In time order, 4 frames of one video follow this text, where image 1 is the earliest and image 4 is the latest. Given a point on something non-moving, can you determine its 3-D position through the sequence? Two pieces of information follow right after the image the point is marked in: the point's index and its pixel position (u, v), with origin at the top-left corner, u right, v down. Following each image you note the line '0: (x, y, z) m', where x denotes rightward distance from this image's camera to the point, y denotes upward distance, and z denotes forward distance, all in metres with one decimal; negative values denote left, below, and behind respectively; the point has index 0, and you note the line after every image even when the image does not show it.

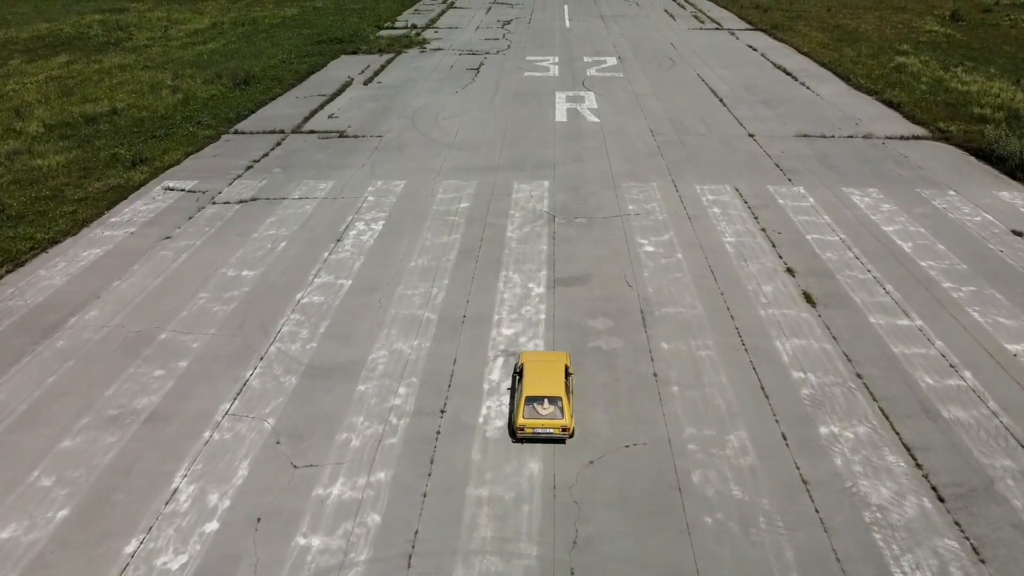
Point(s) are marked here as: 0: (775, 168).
0: (+5.4, +2.5, +15.3) m
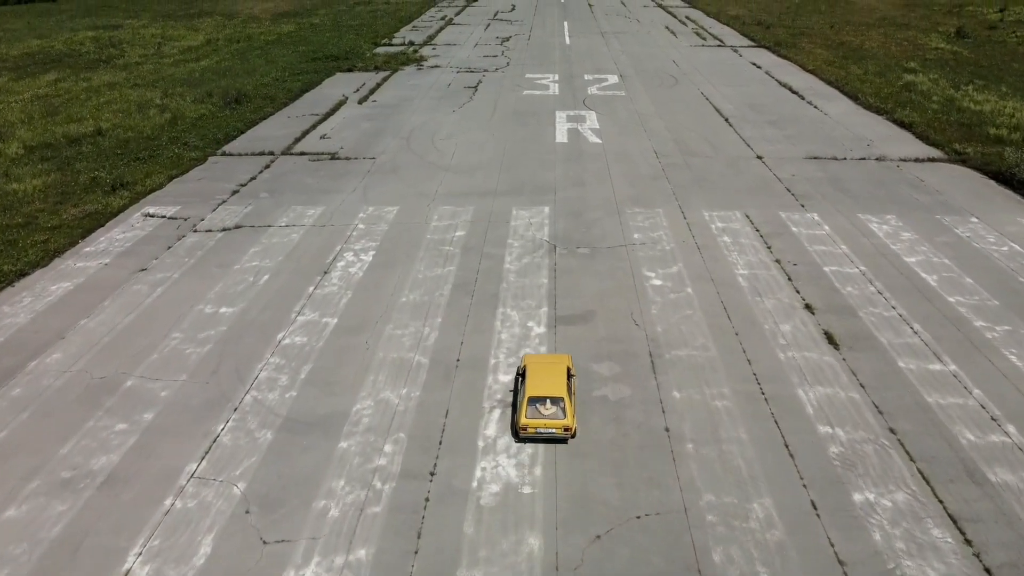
0: (+5.4, +1.9, +14.6) m
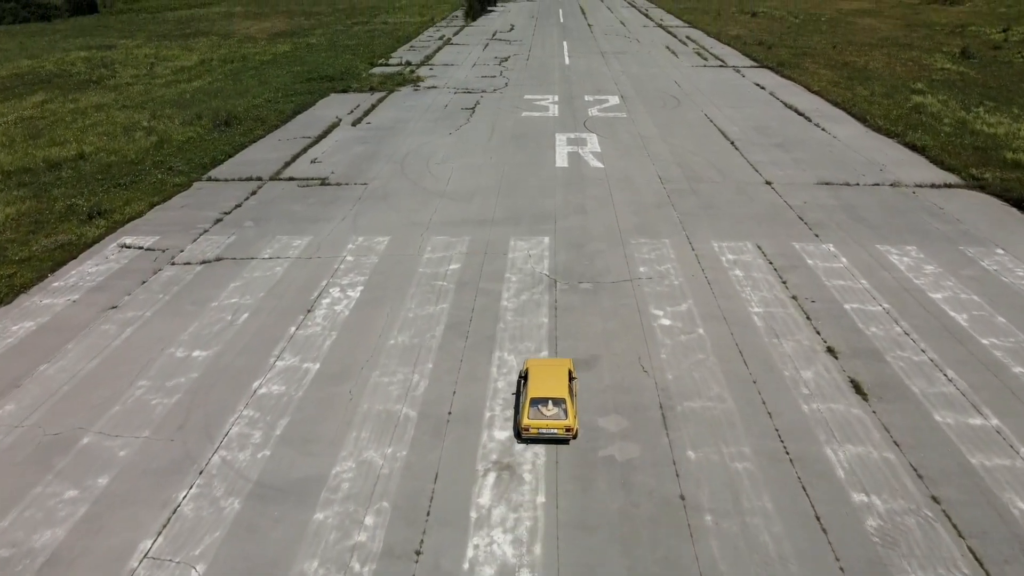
0: (+5.3, +1.2, +13.9) m
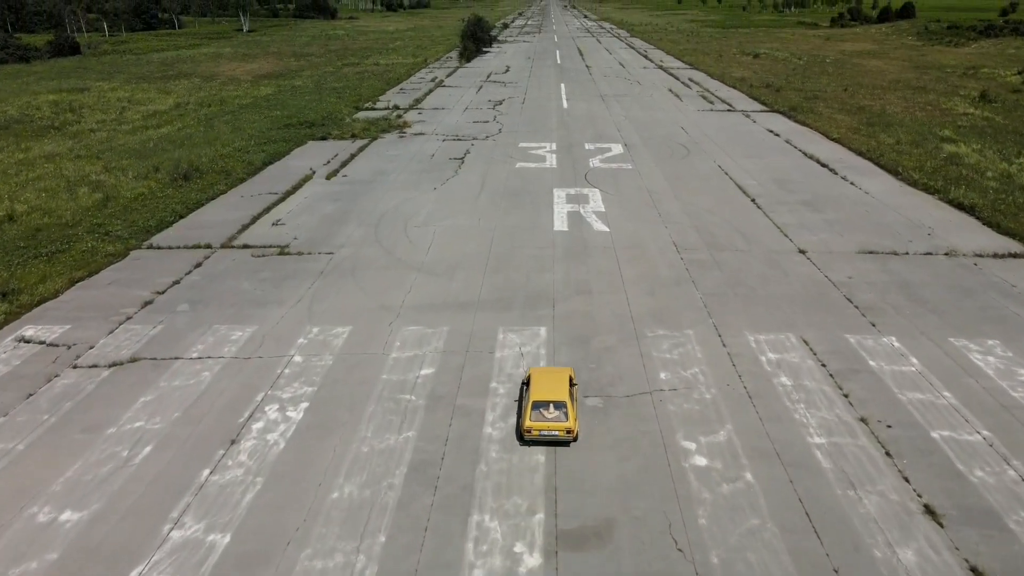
0: (+5.2, -0.2, +11.5) m
